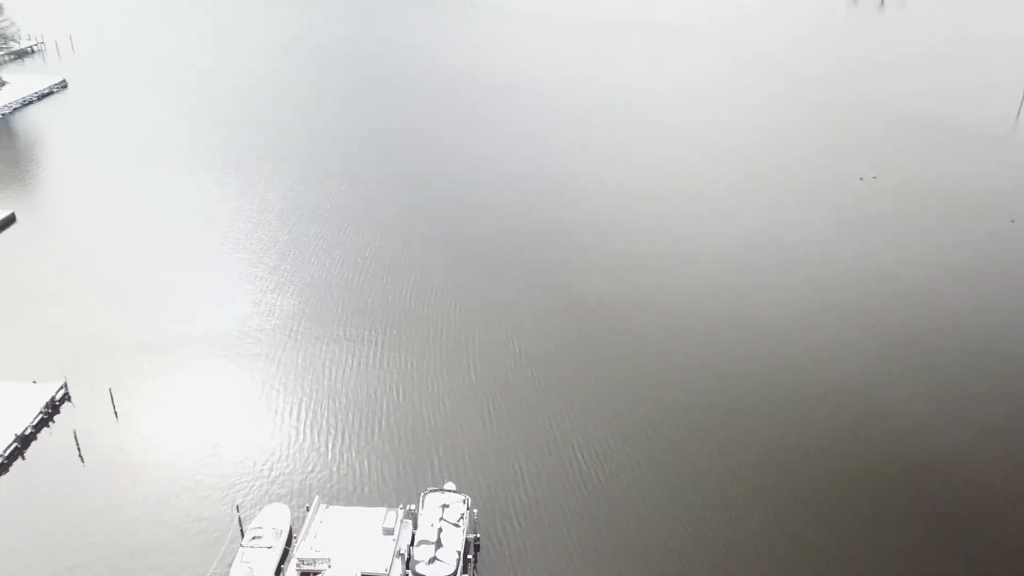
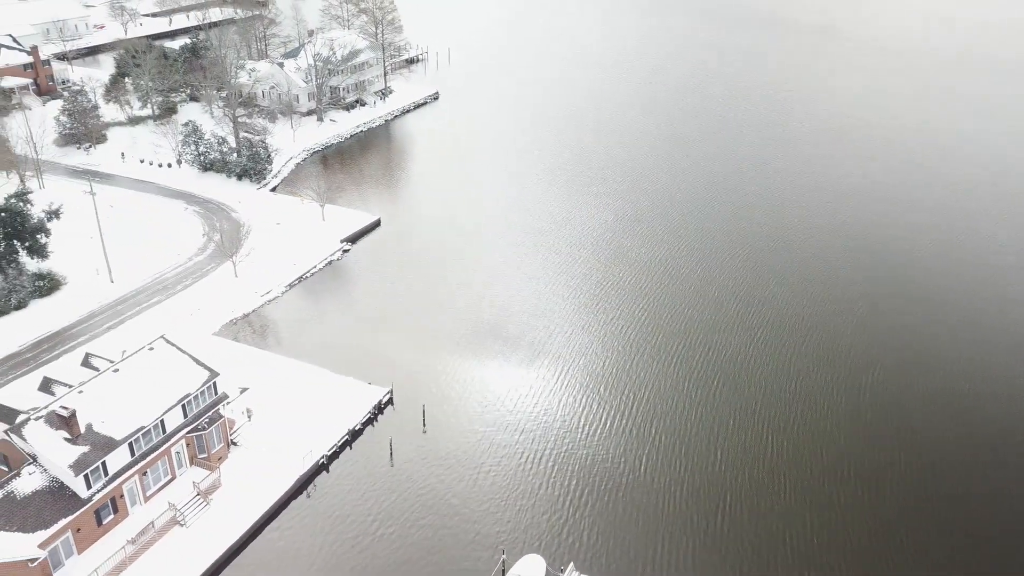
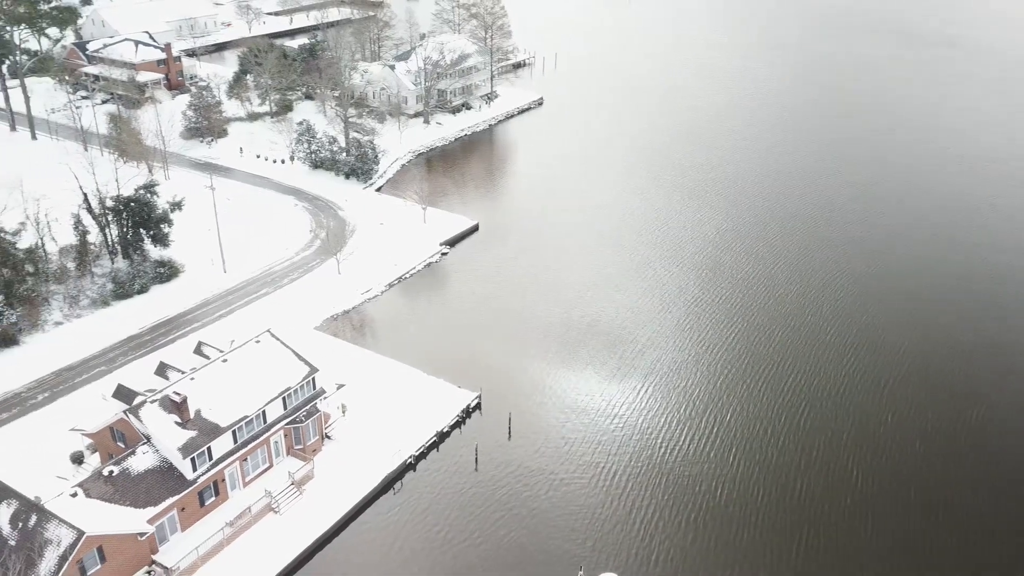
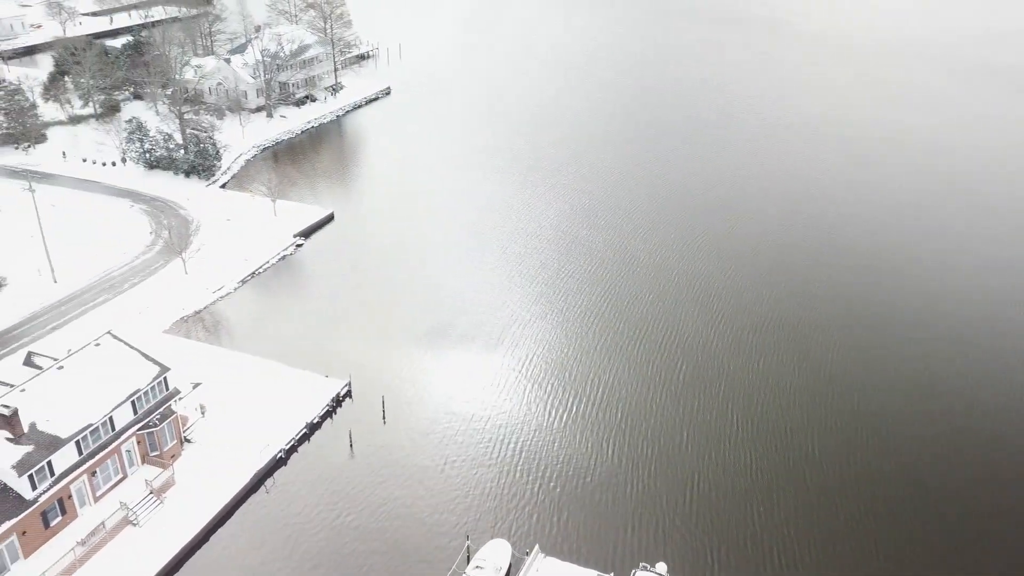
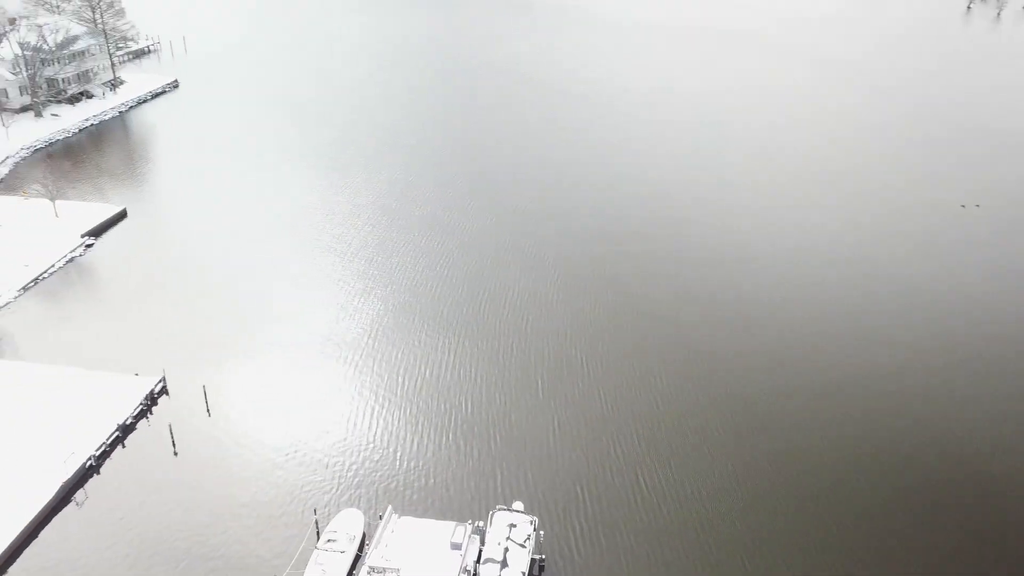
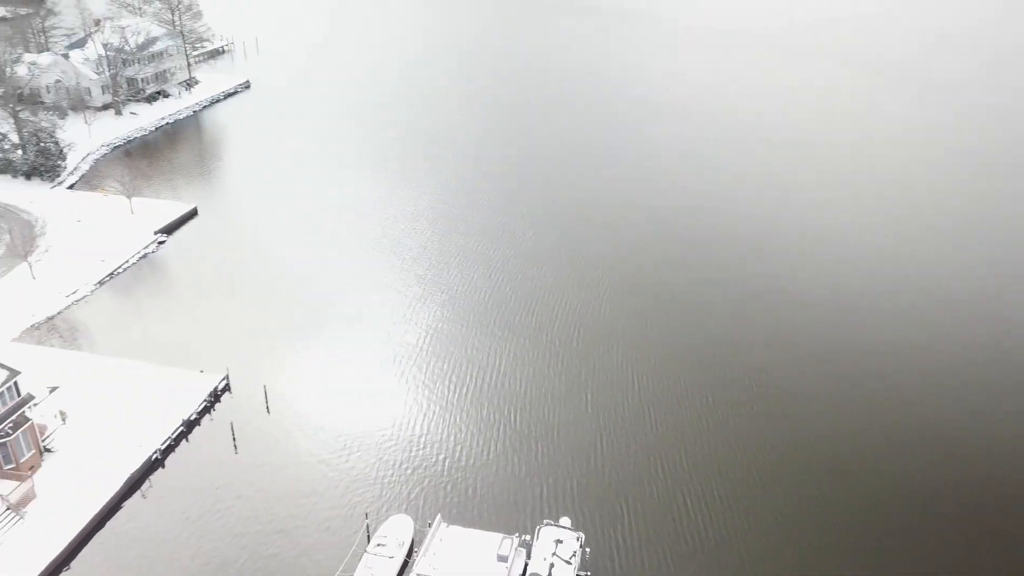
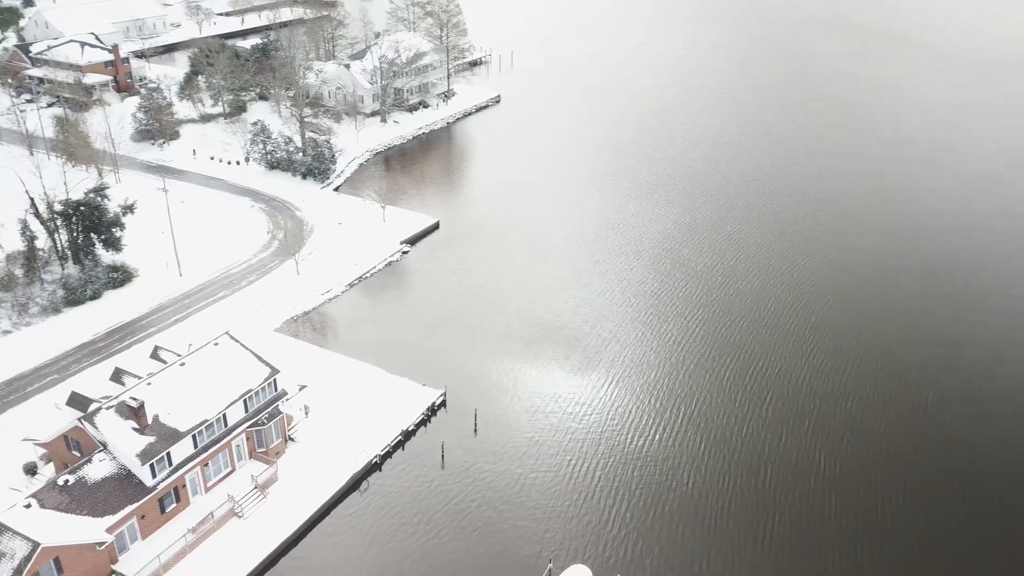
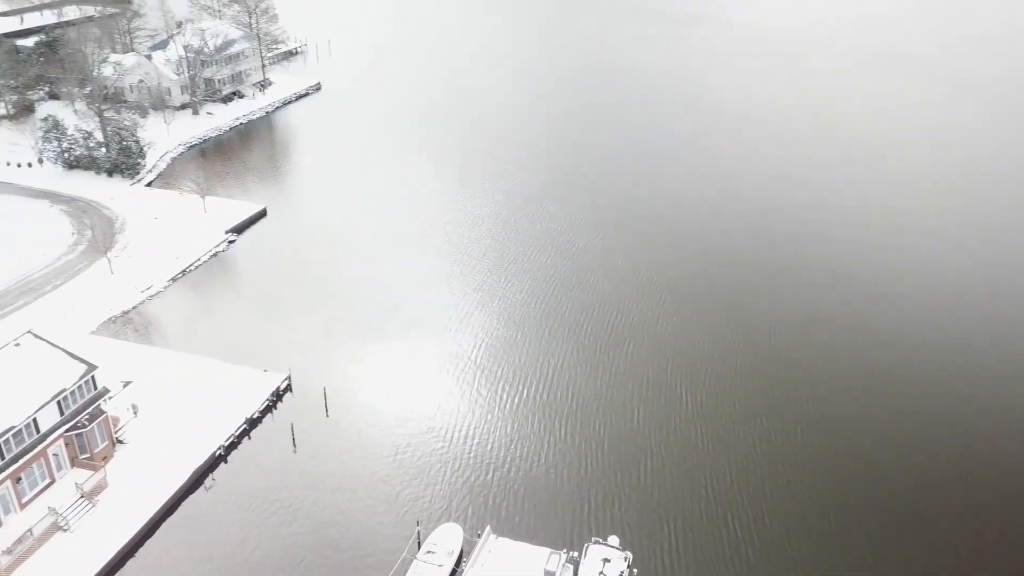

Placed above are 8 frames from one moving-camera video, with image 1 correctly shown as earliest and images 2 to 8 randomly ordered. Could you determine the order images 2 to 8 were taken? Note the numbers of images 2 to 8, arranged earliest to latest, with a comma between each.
5, 6, 8, 4, 2, 7, 3
